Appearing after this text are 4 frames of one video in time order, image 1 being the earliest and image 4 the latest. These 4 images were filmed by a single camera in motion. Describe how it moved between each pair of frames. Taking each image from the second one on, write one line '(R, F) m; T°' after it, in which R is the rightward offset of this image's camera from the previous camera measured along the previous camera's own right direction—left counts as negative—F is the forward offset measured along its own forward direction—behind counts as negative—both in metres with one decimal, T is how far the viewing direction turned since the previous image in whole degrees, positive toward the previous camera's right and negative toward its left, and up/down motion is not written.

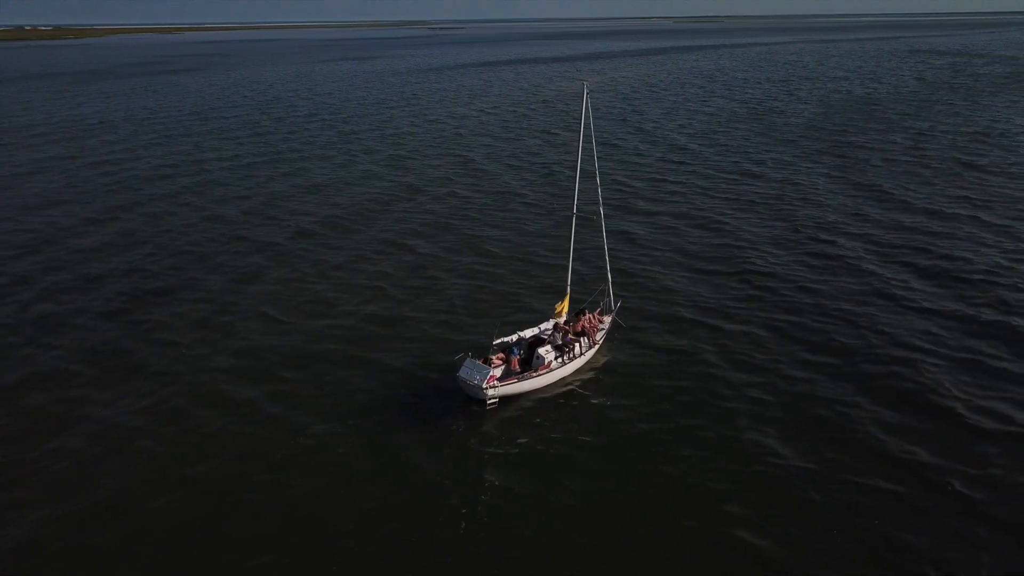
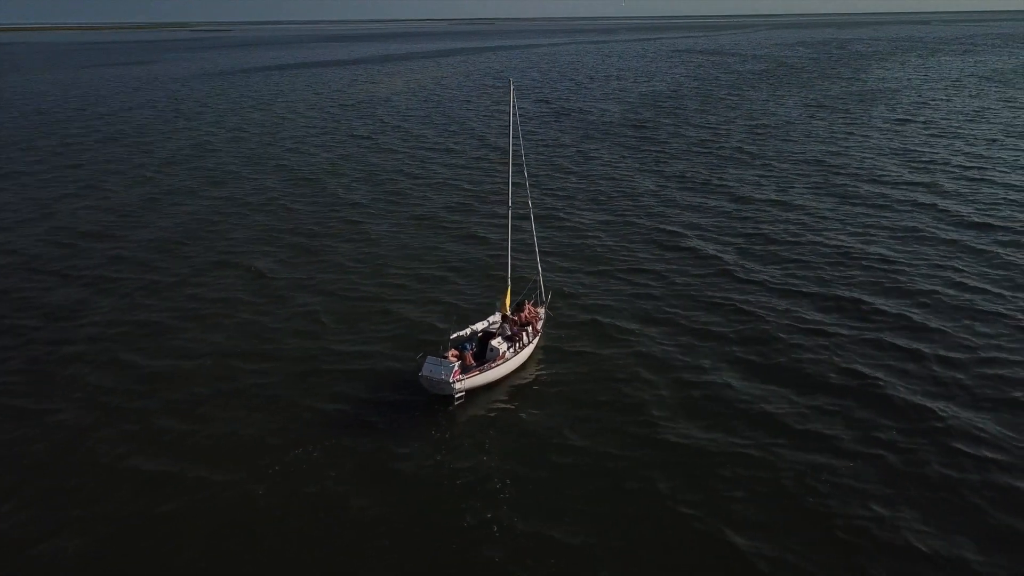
(-1.8, +0.7) m; +14°
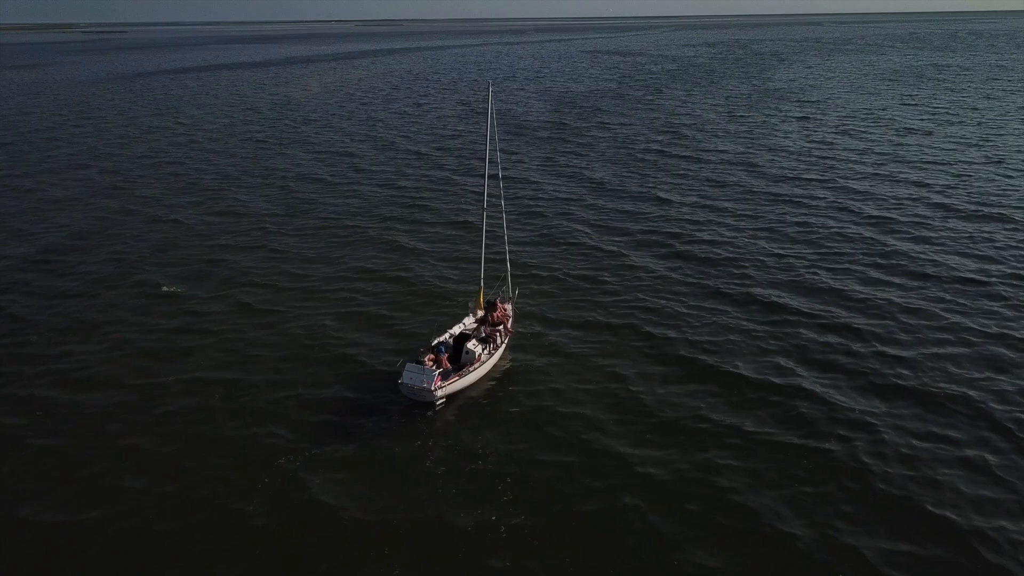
(-1.0, +0.3) m; +6°
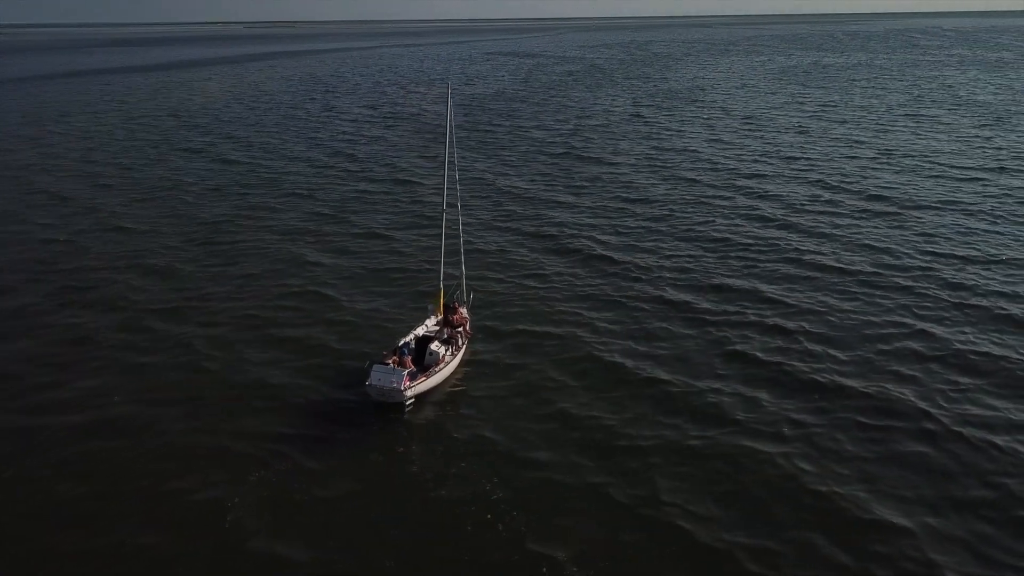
(-0.9, +0.2) m; +6°
